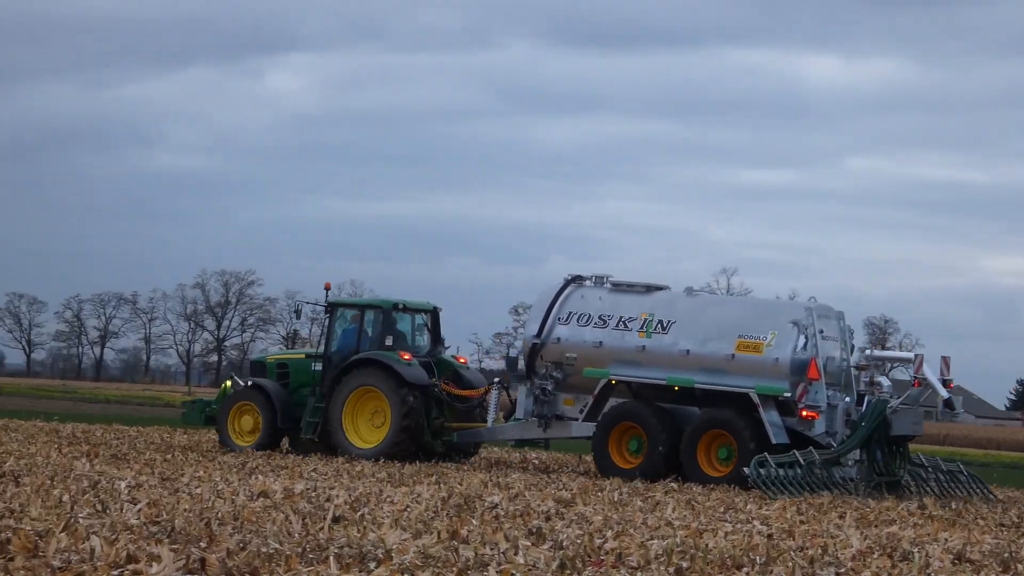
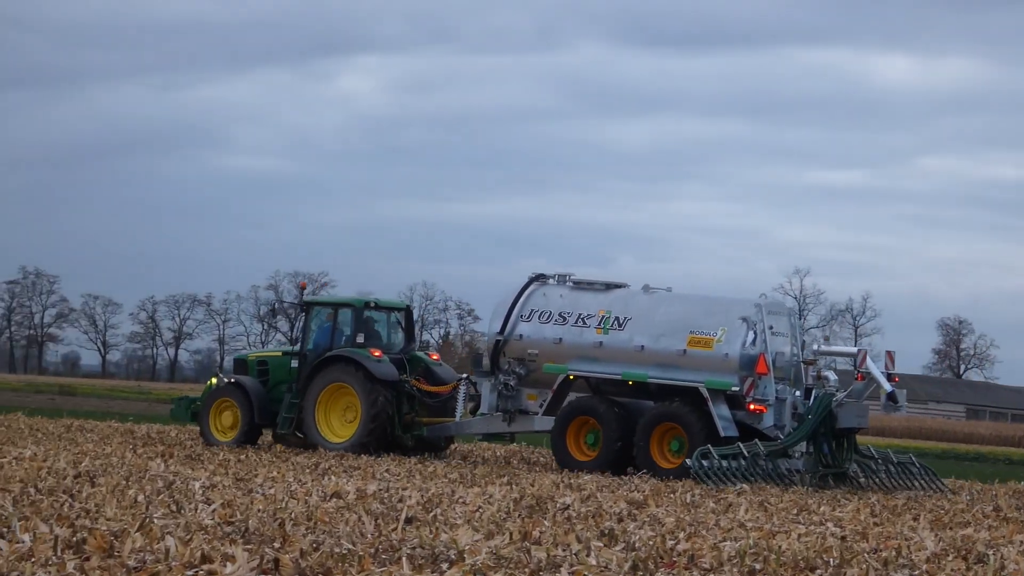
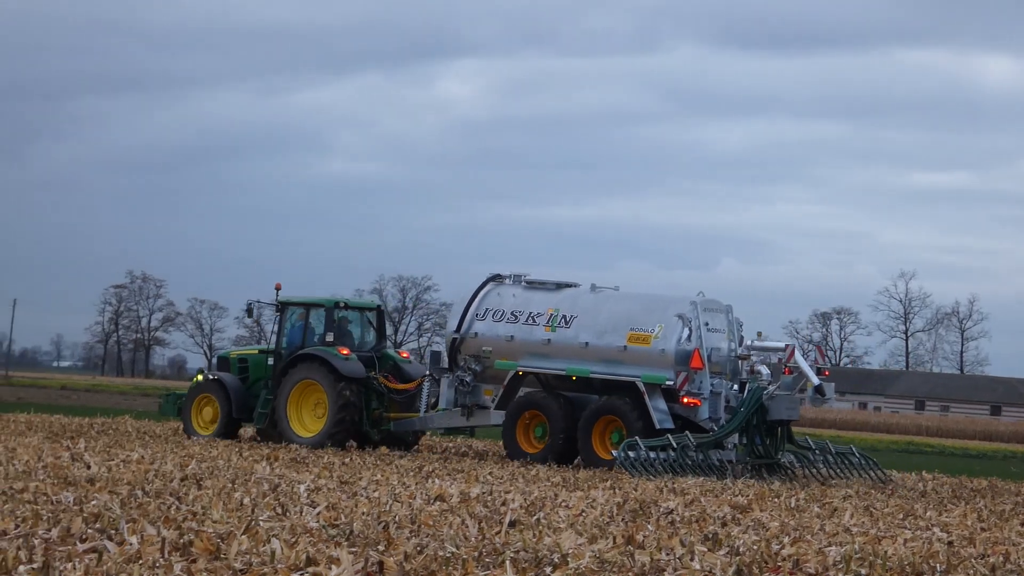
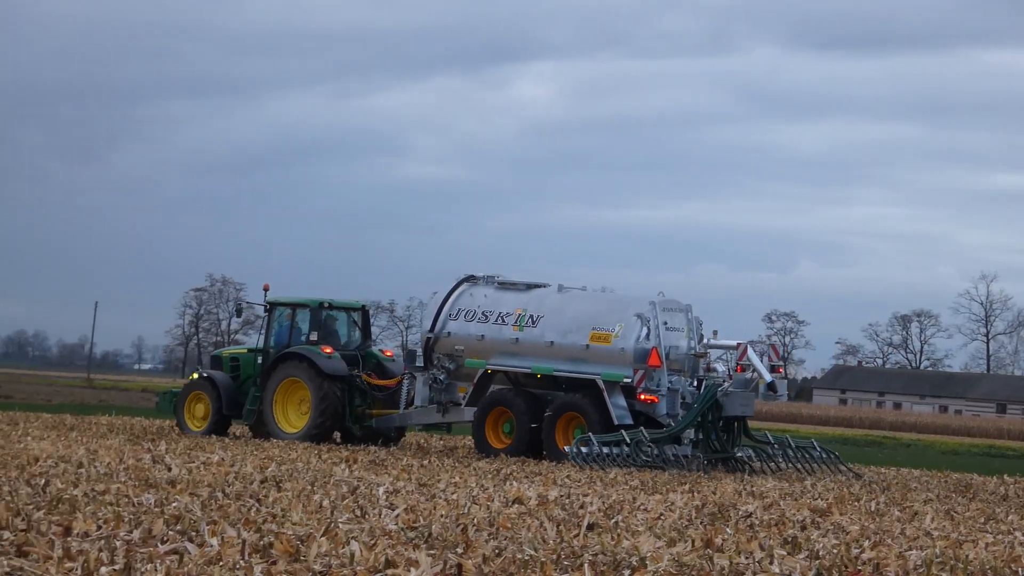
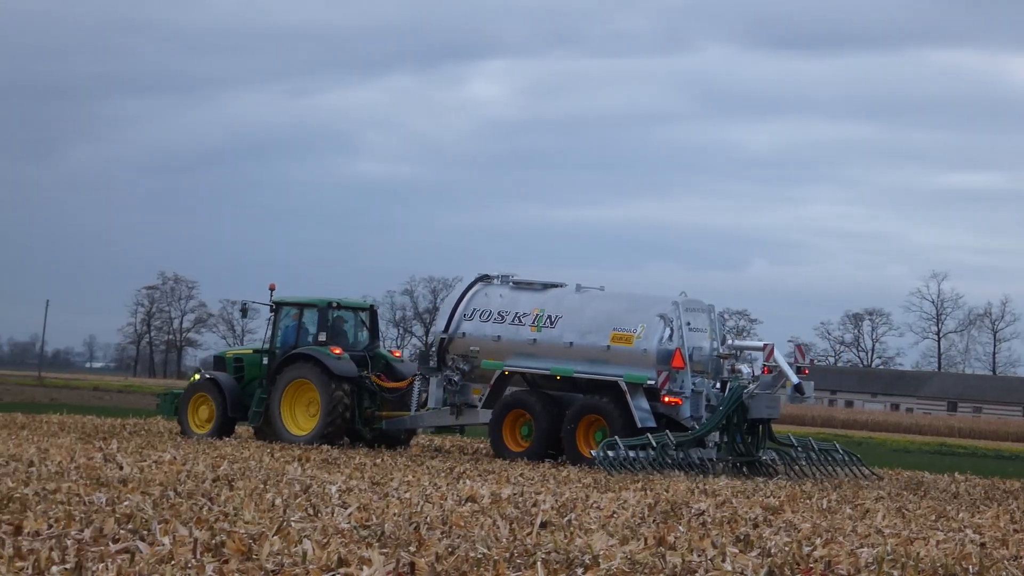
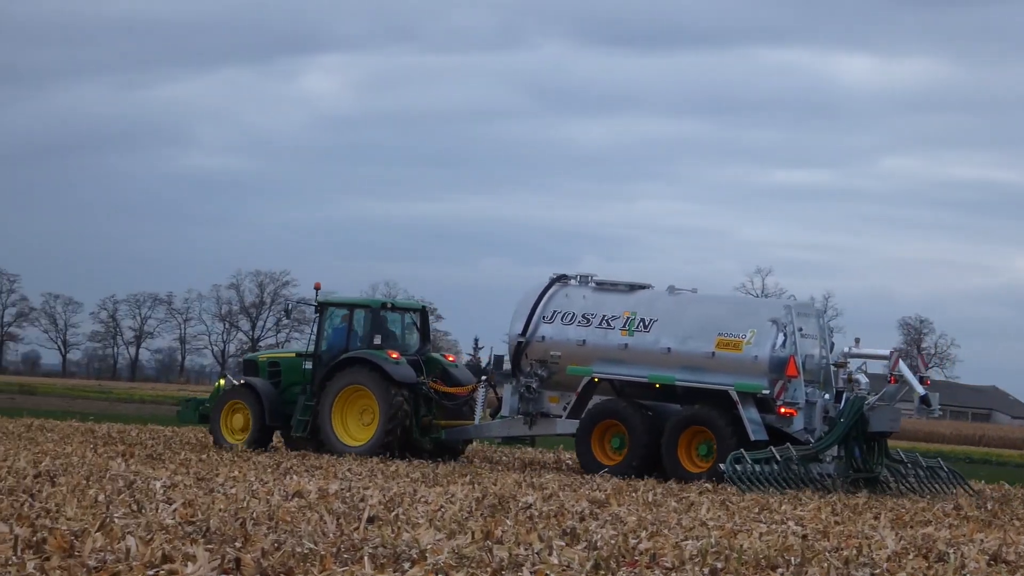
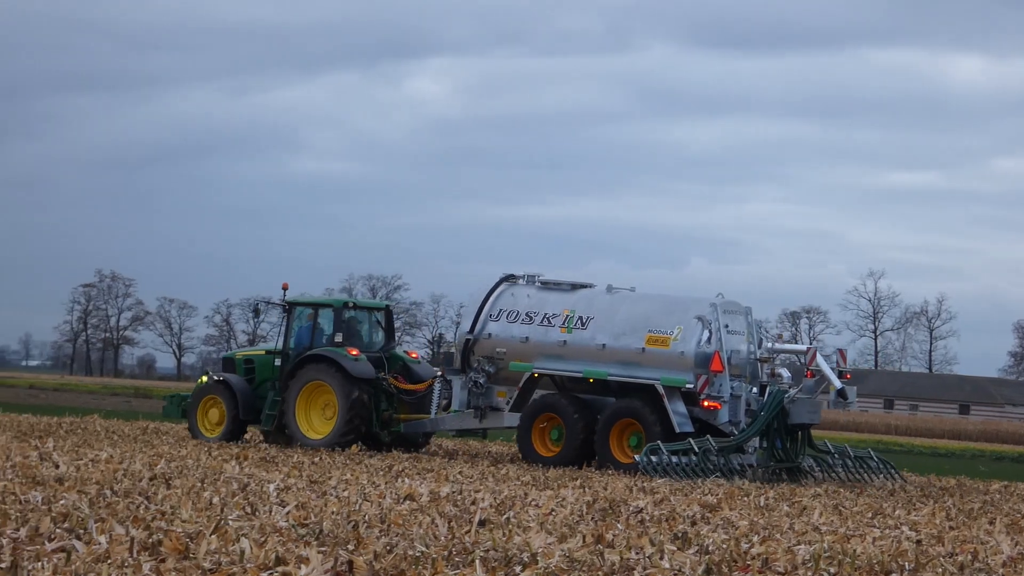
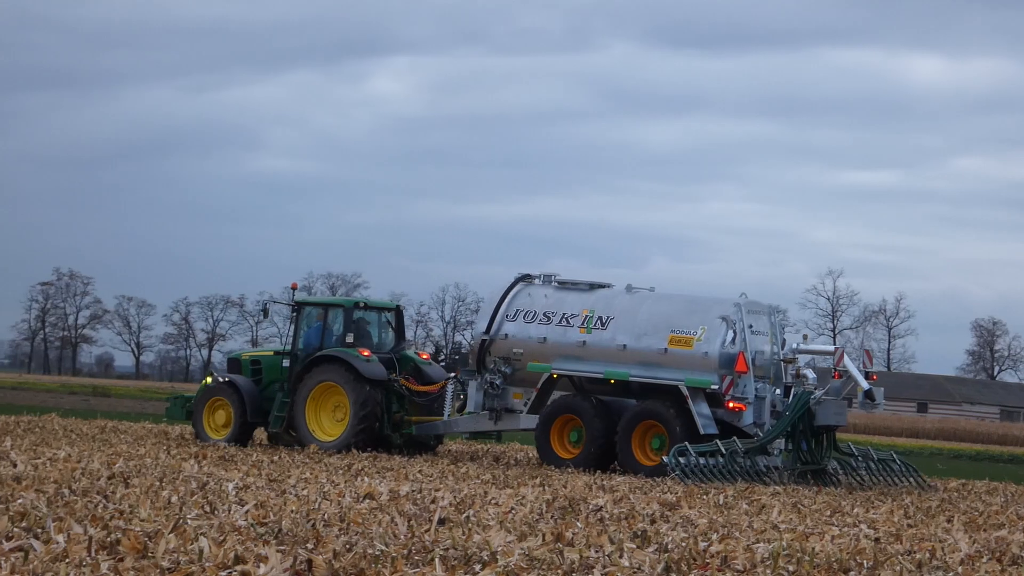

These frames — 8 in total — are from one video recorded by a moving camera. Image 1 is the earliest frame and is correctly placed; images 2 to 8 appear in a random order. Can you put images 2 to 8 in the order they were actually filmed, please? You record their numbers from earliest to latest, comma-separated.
6, 2, 8, 7, 3, 5, 4
